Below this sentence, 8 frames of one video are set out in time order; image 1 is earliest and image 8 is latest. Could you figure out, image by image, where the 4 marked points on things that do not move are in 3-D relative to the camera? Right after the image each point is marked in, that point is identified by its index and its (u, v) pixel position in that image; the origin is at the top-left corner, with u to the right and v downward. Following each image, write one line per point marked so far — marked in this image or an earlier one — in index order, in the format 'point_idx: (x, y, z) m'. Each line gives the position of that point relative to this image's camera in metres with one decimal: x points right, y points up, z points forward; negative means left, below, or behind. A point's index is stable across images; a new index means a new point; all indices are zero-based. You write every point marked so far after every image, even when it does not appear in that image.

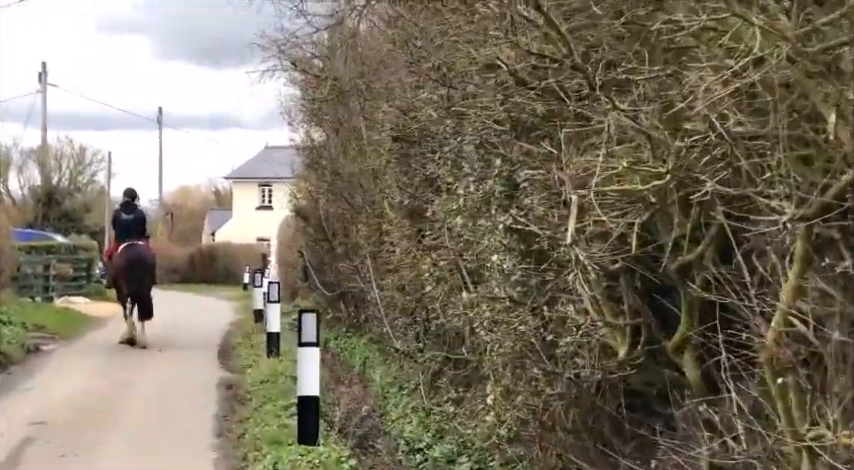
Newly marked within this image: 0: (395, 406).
0: (-0.3, -1.4, +12.5) m
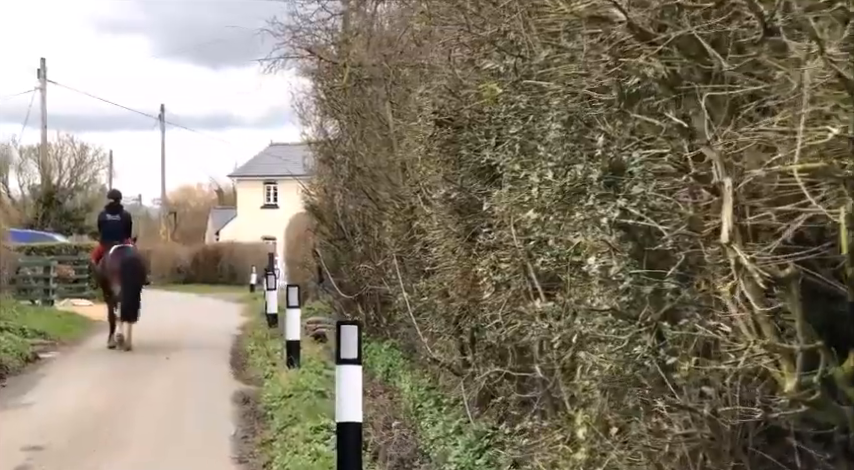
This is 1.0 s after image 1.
0: (0.0, -1.4, +11.2) m
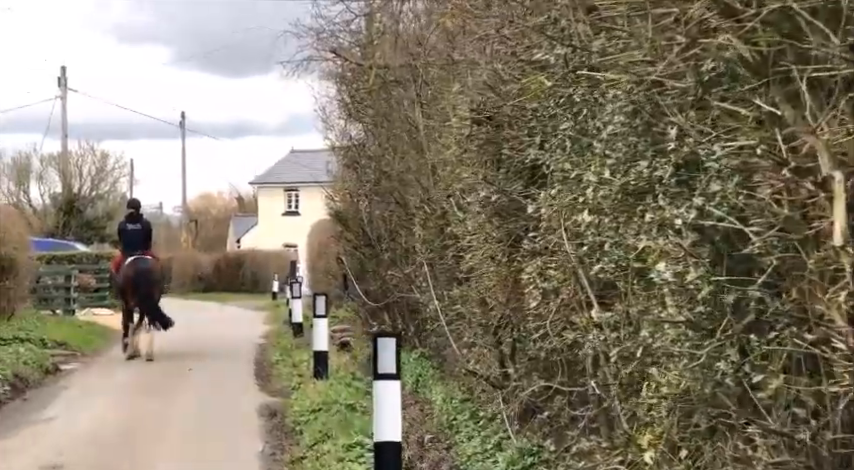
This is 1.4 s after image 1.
0: (+0.3, -1.4, +10.7) m
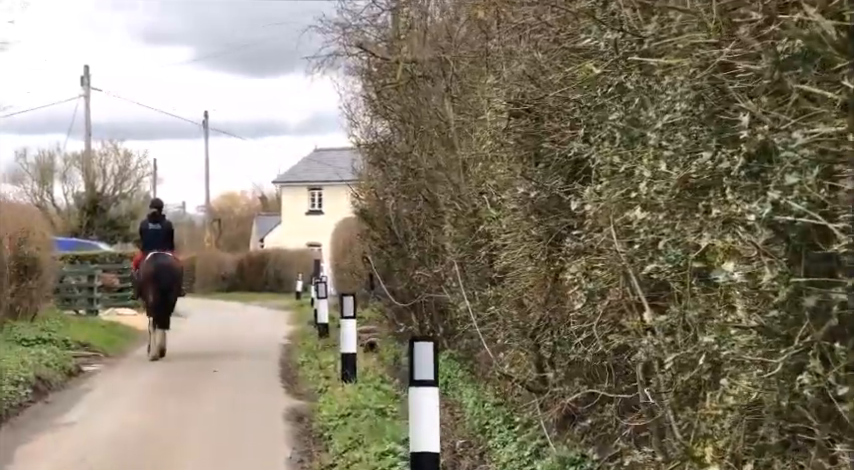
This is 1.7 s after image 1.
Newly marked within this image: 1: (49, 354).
0: (+0.5, -1.4, +10.3) m
1: (-4.3, -1.3, +17.7) m
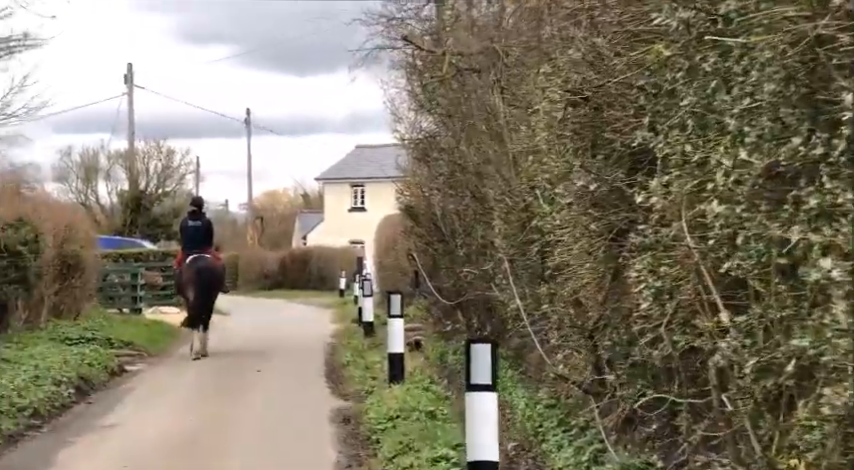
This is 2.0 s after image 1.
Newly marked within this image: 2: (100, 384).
0: (+0.8, -1.4, +9.9) m
1: (-3.7, -1.3, +17.4) m
2: (-3.3, -1.5, +15.6) m
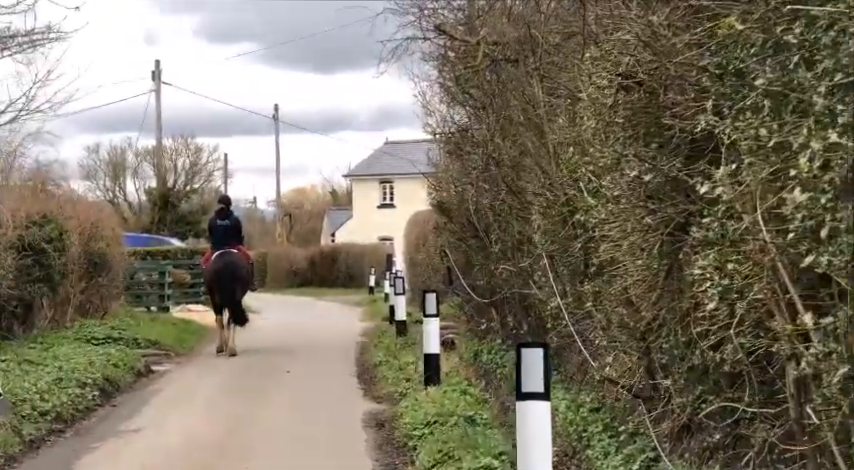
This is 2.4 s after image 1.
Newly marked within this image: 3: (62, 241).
0: (+1.1, -1.3, +9.3) m
1: (-3.4, -1.3, +16.9) m
2: (-2.9, -1.5, +15.1) m
3: (-4.5, -0.1, +19.3) m
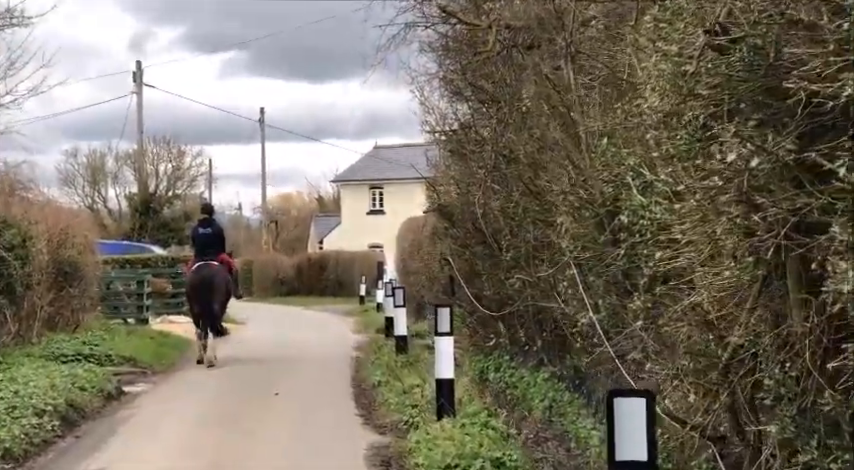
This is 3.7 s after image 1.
0: (+1.2, -1.3, +7.6) m
1: (-3.3, -1.3, +15.2) m
2: (-2.9, -1.5, +13.4) m
3: (-4.5, -0.2, +17.6) m
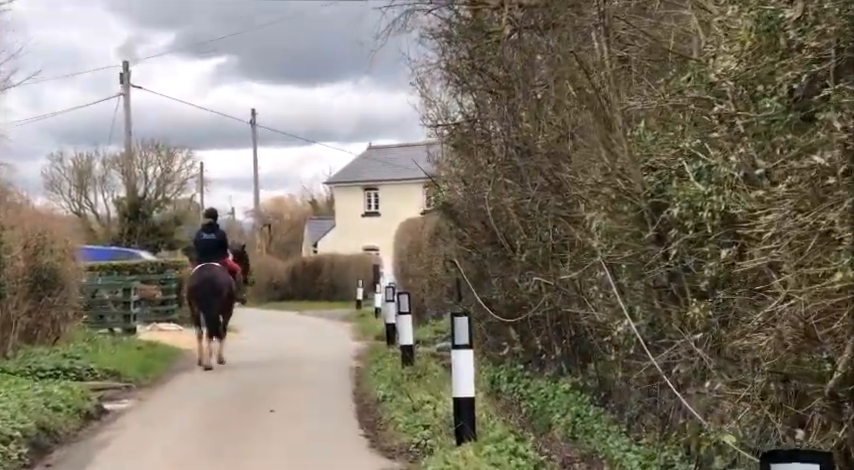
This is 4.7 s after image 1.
0: (+1.3, -1.3, +6.4) m
1: (-3.2, -1.4, +13.9) m
2: (-2.8, -1.5, +12.1) m
3: (-4.4, -0.2, +16.3) m
